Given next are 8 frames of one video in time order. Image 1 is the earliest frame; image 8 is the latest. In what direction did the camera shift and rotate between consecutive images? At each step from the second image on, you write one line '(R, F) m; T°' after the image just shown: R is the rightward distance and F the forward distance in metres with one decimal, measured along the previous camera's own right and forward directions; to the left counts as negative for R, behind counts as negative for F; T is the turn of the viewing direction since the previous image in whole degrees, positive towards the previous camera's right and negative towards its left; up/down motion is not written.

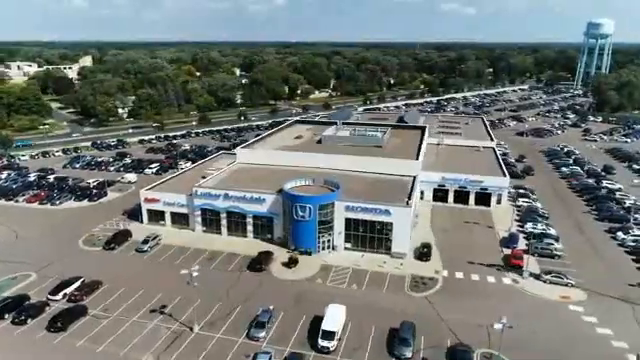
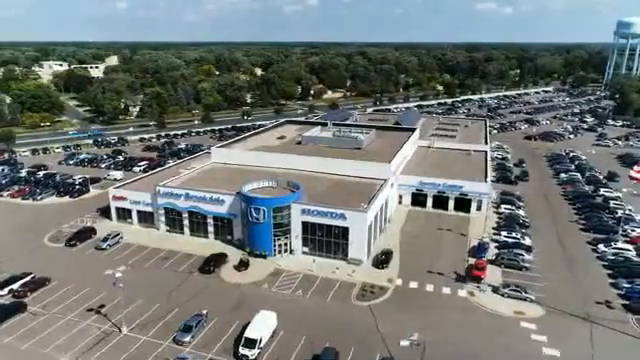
(+6.7, +1.4) m; -4°
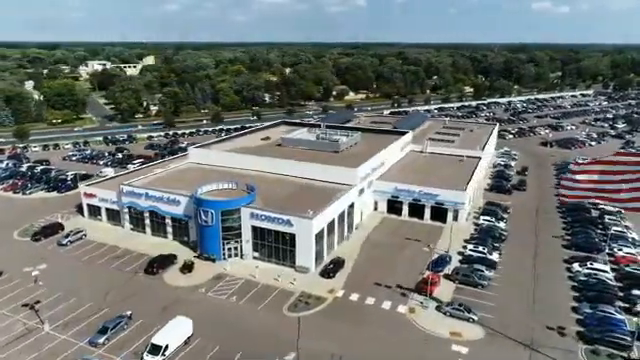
(+8.1, +1.7) m; -5°
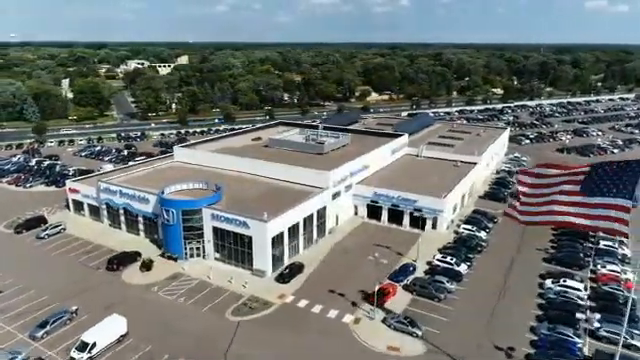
(+6.8, +1.1) m; -5°
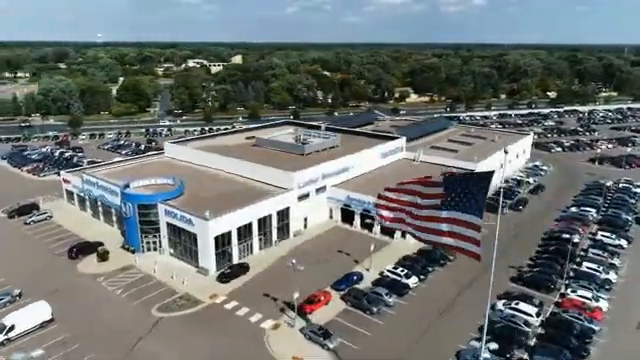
(+9.6, +1.7) m; -8°
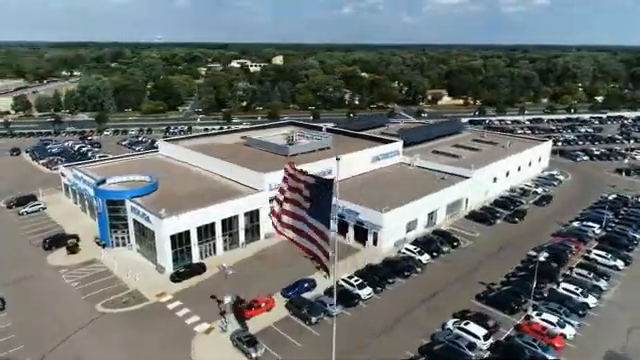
(+7.5, +1.6) m; -6°
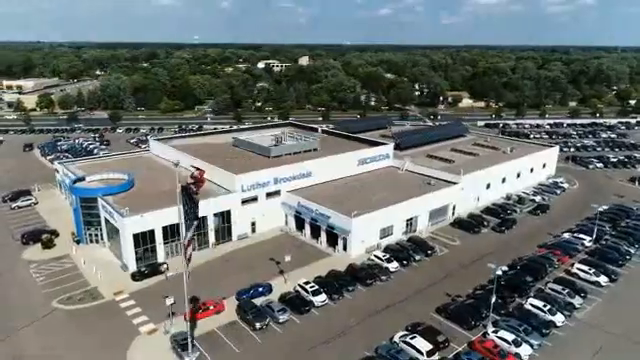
(+5.8, +1.0) m; -4°
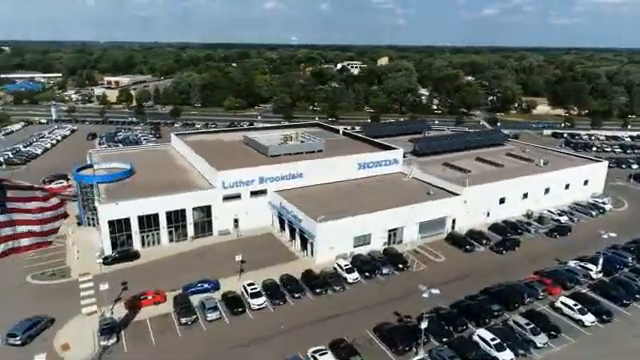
(+10.5, +2.1) m; -11°
